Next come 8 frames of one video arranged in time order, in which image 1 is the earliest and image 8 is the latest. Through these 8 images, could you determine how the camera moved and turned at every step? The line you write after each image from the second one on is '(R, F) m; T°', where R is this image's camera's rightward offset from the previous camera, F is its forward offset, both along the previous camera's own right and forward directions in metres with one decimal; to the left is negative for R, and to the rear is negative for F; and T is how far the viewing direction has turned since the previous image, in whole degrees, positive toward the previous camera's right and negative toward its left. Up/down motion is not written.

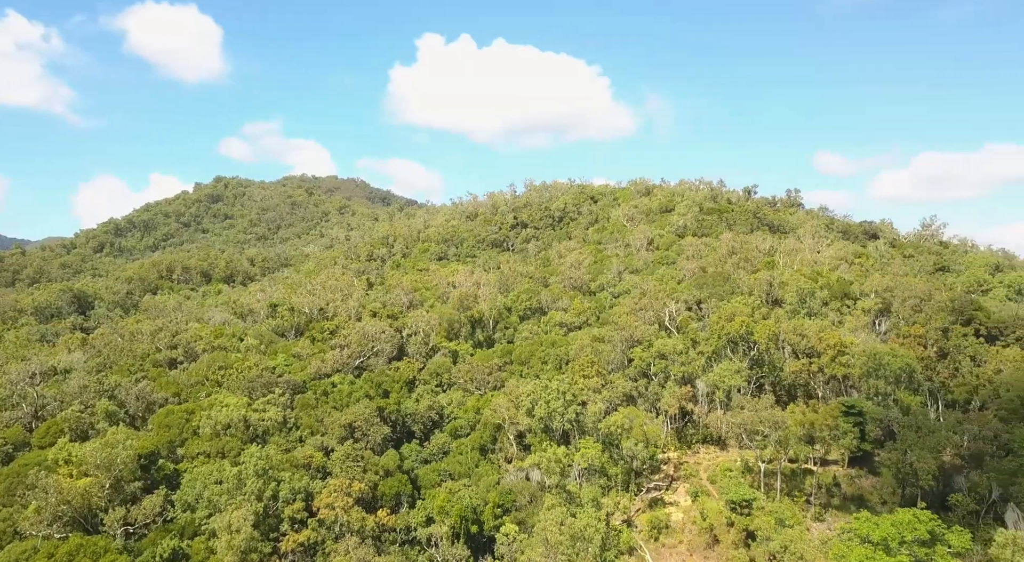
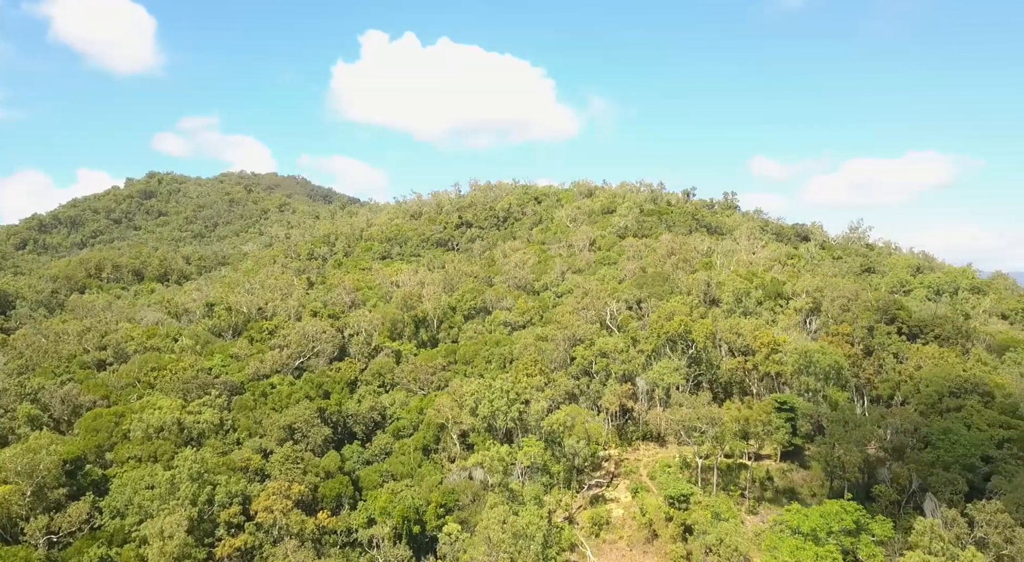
(+0.2, -0.2) m; +4°
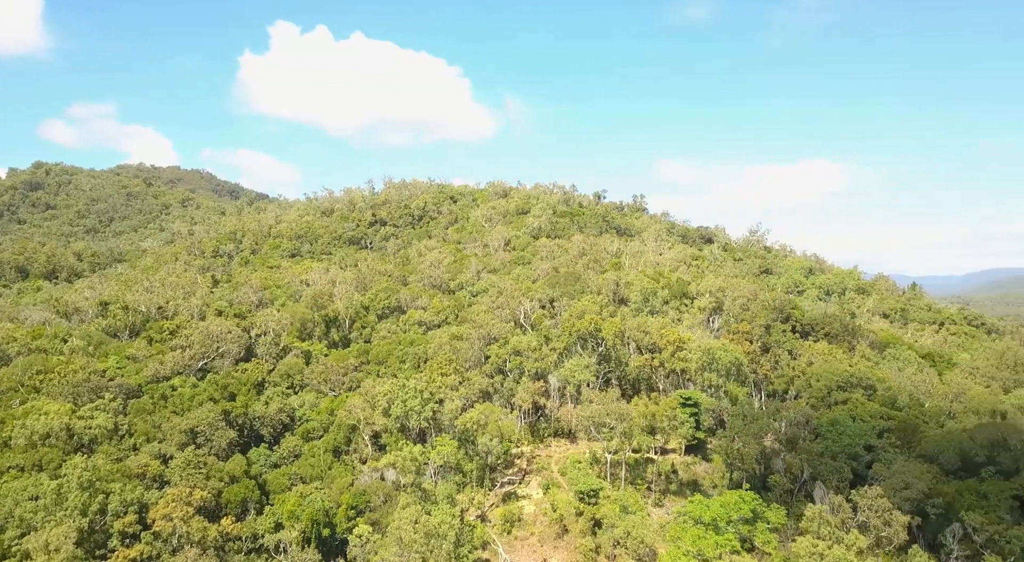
(+0.4, -0.2) m; +7°
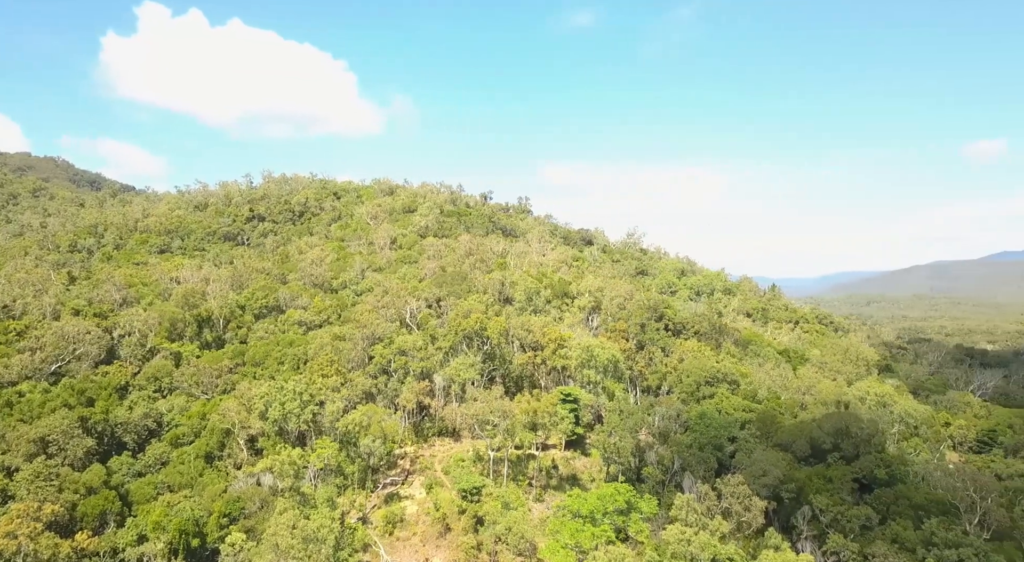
(+0.5, -0.2) m; +9°
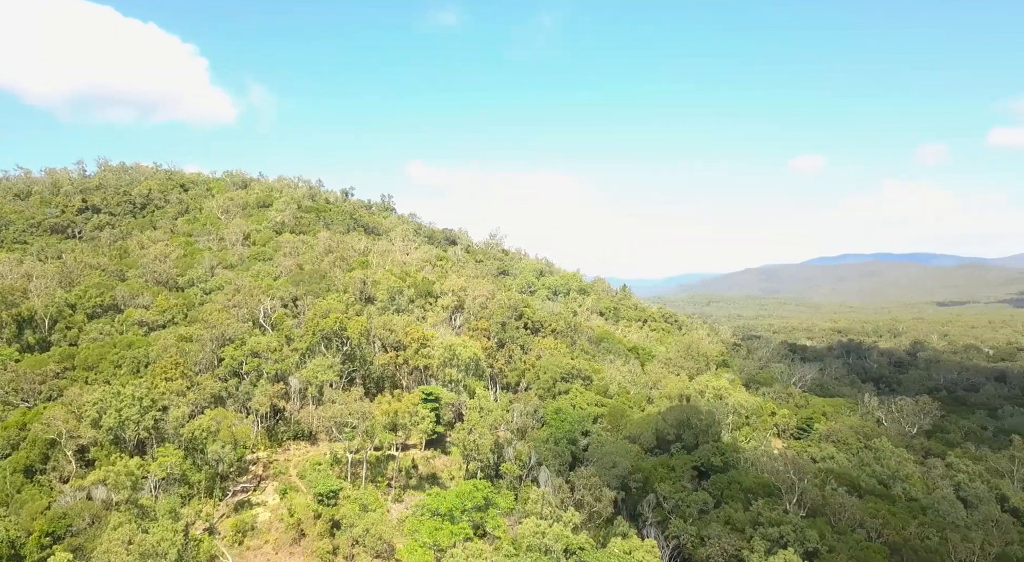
(+0.3, -0.3) m; +11°
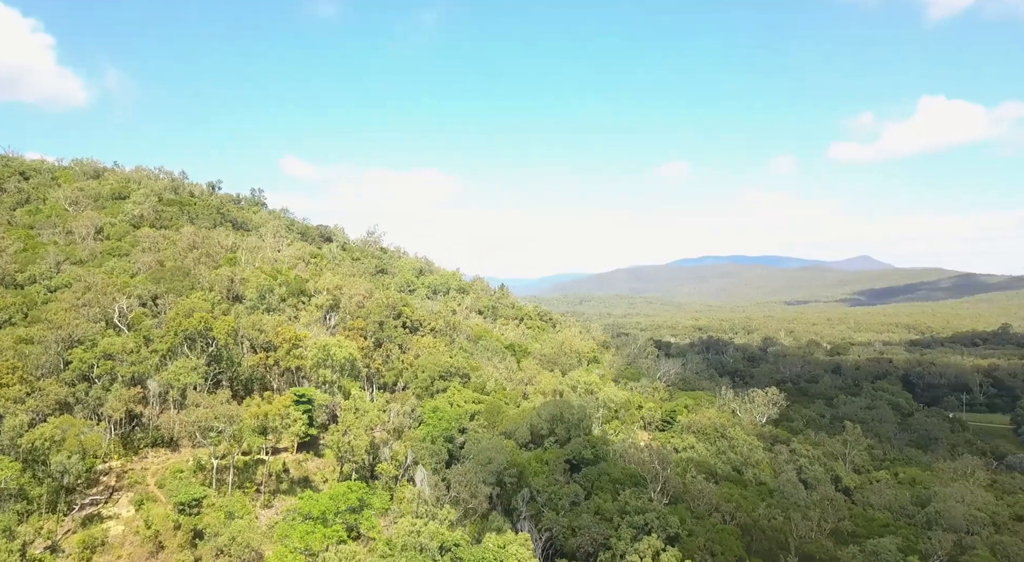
(+0.1, -0.3) m; +10°
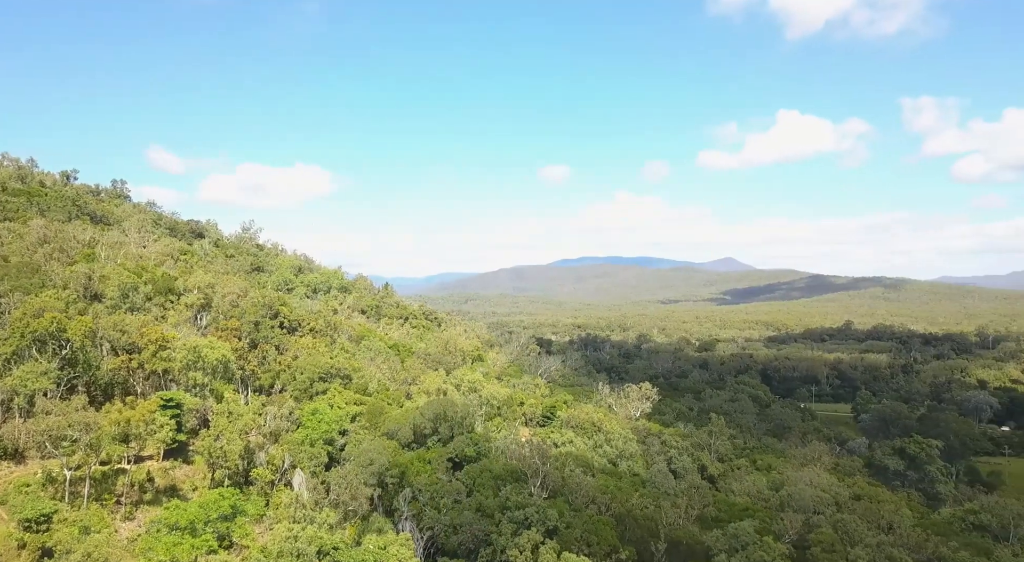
(+0.2, -0.3) m; +9°
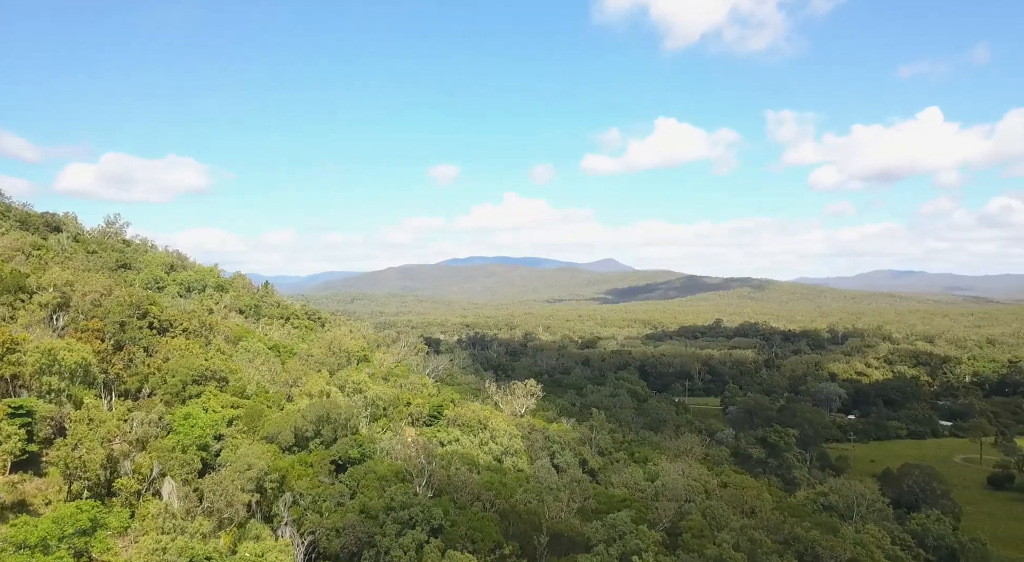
(+0.2, -0.3) m; +9°
